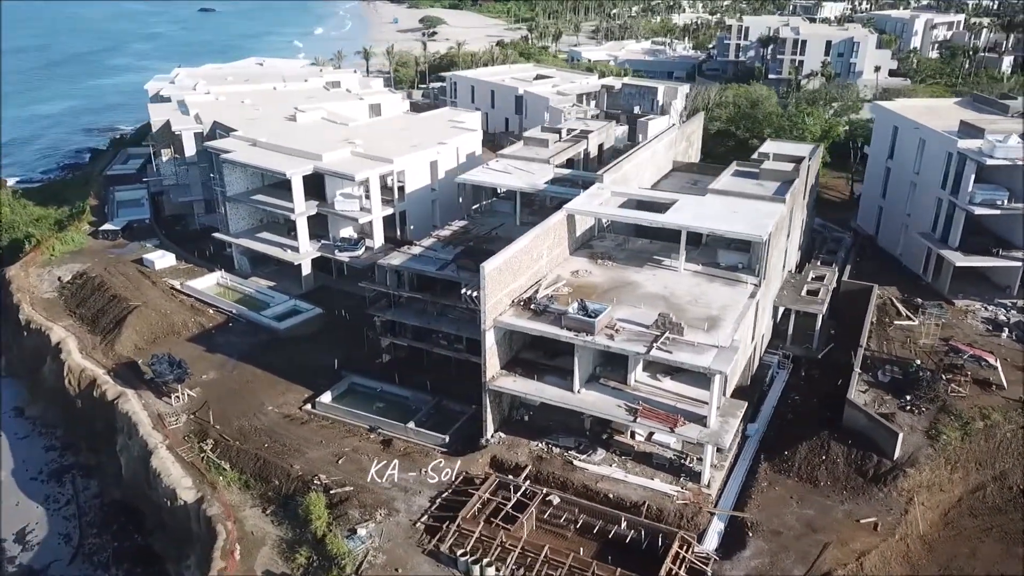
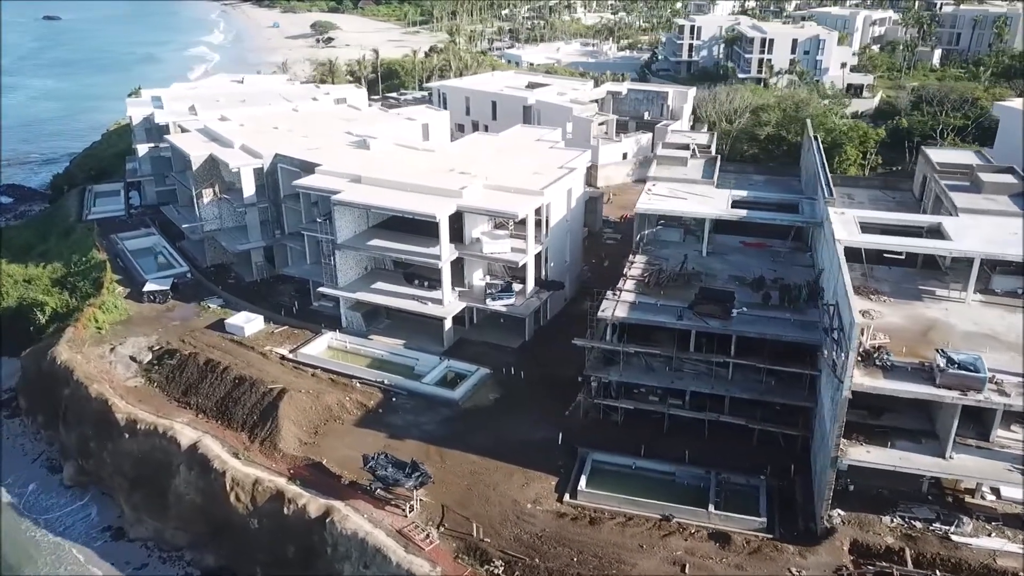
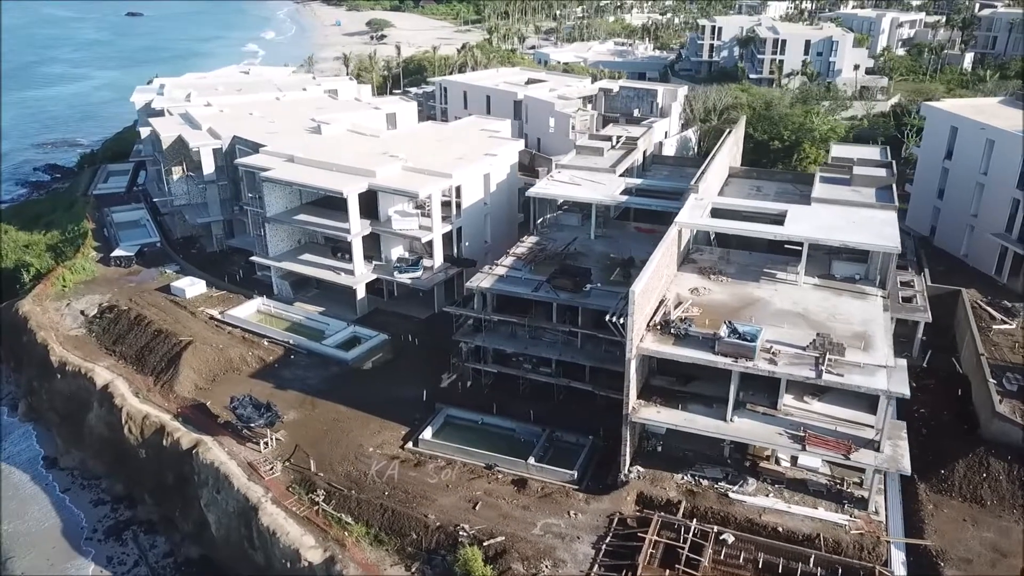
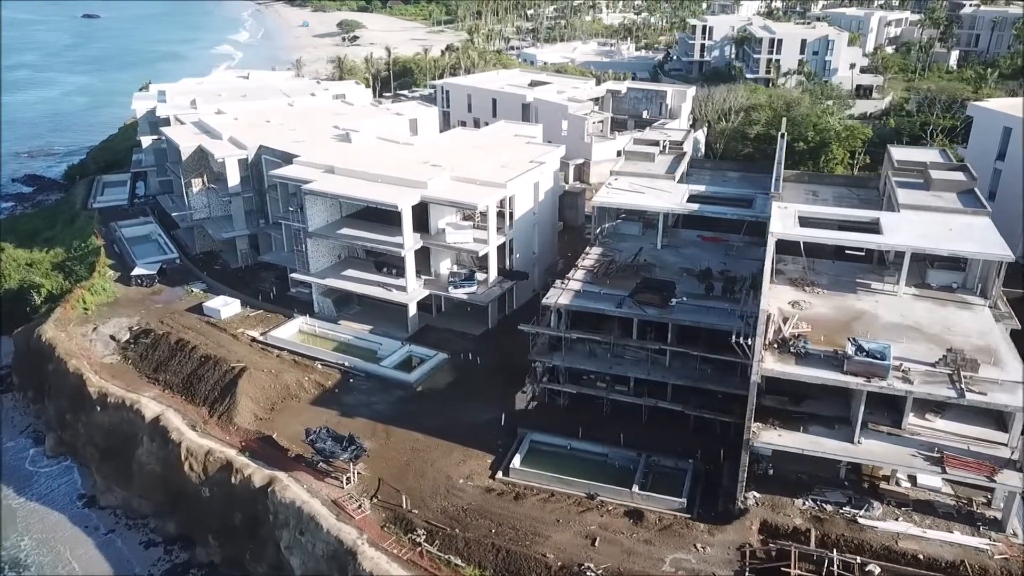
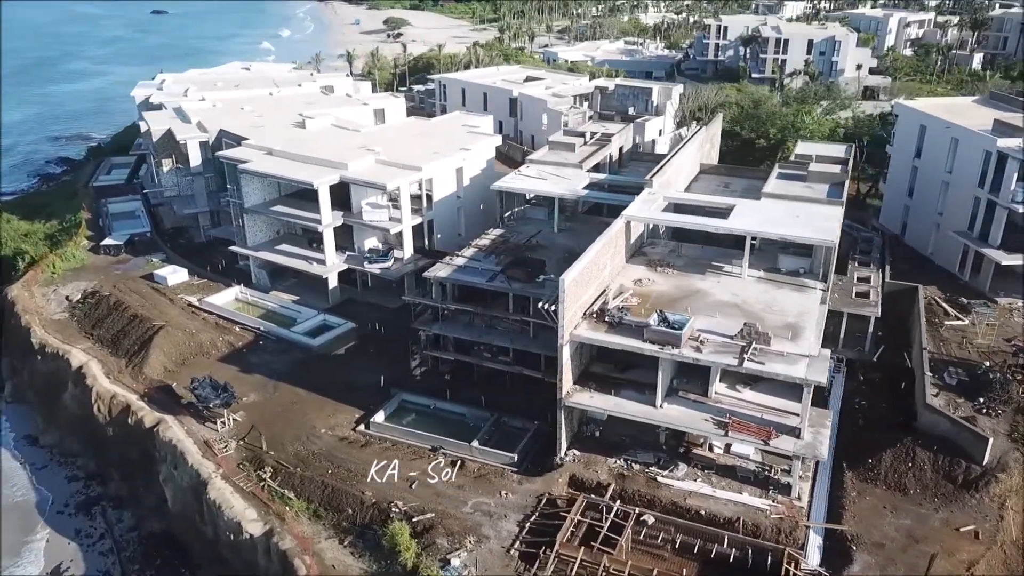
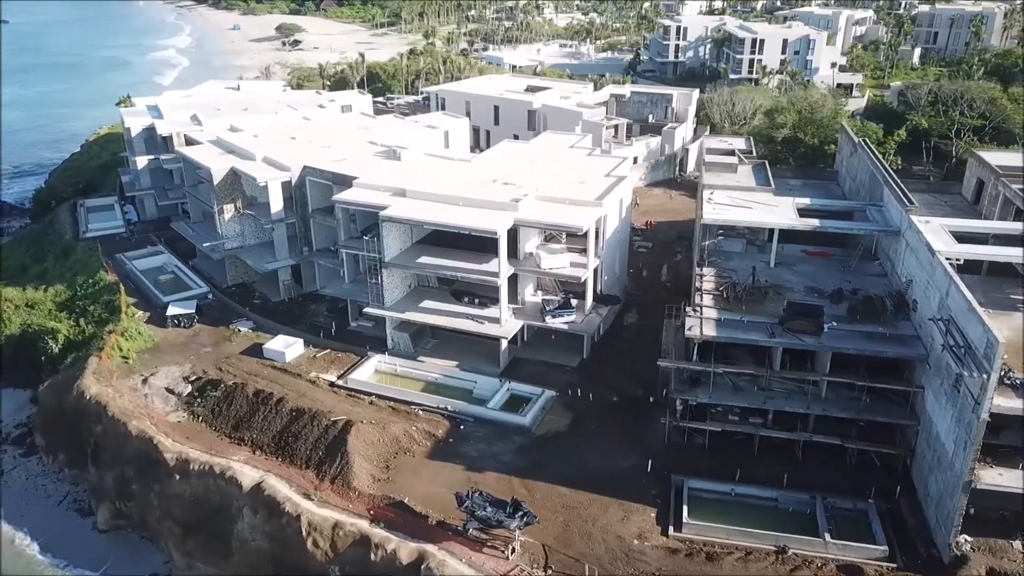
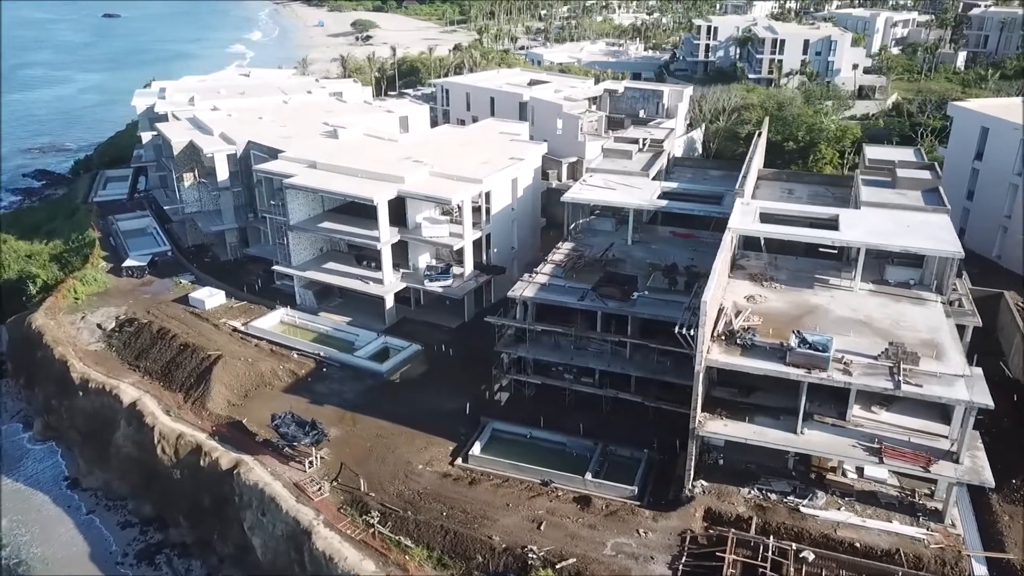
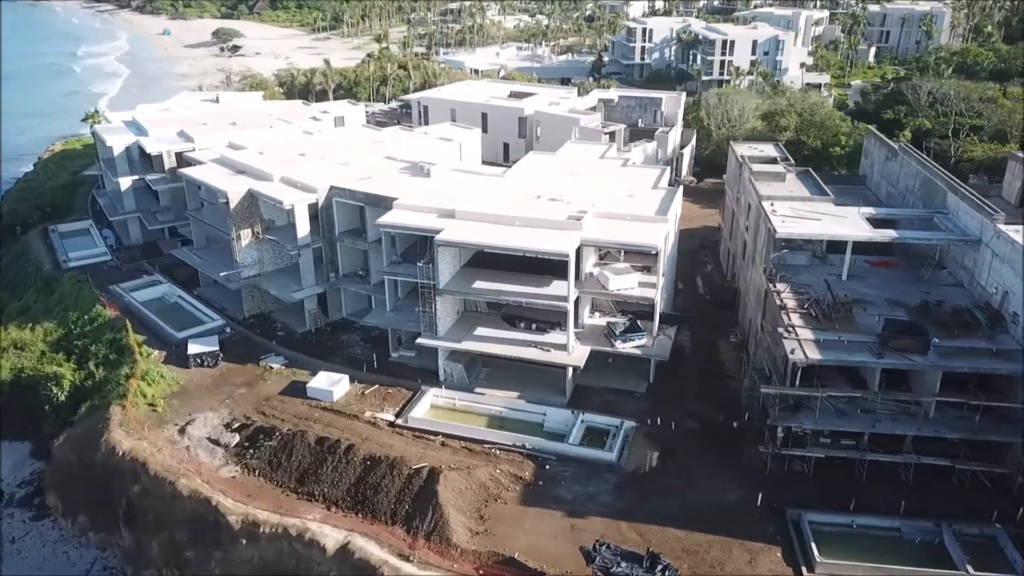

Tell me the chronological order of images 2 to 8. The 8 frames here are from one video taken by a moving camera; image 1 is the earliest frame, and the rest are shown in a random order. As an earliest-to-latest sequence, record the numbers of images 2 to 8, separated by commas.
5, 3, 7, 4, 2, 6, 8
